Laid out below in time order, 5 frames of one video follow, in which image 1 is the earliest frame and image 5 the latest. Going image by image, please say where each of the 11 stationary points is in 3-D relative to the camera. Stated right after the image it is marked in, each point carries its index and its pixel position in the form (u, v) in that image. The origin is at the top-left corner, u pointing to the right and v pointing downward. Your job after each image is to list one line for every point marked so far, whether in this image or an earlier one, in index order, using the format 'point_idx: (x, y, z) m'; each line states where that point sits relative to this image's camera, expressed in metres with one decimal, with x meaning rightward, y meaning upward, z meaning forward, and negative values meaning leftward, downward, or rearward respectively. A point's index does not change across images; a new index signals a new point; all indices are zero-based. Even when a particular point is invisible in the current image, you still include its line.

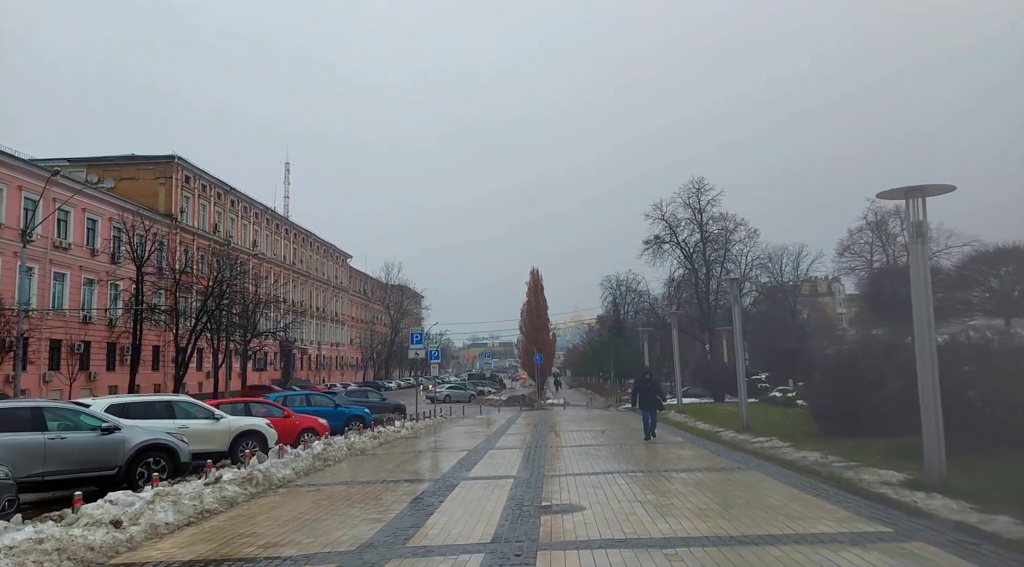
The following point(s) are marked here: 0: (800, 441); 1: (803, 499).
0: (+5.8, -3.2, +14.8) m
1: (+3.4, -2.6, +8.5) m
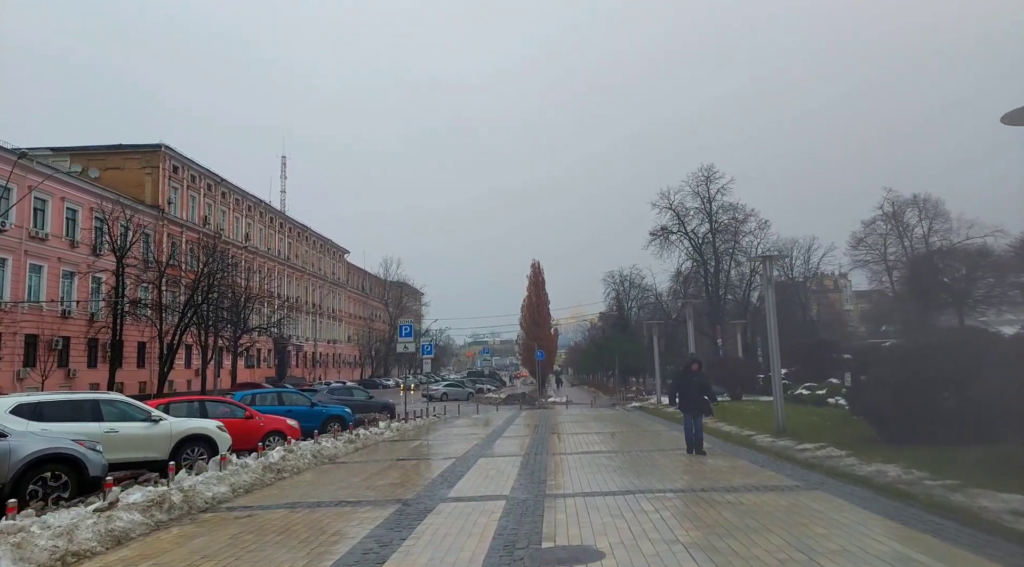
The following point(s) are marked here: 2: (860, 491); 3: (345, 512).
0: (+5.7, -2.7, +12.1) m
1: (+3.3, -2.1, +5.8) m
2: (+4.1, -2.5, +8.7) m
3: (-2.0, -2.7, +8.8) m
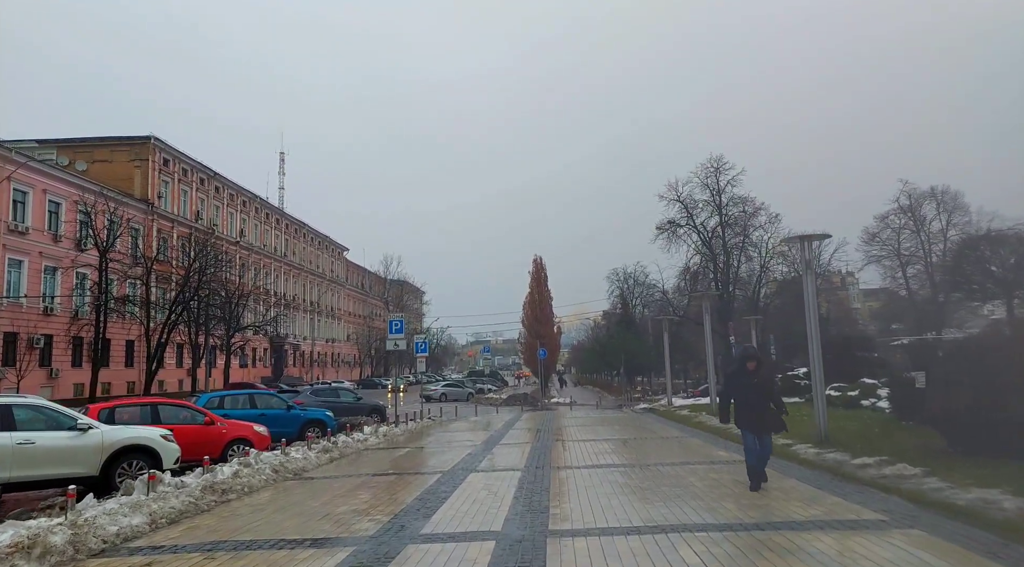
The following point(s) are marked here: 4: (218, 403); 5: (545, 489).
0: (+5.7, -2.5, +9.8) m
1: (+3.2, -1.8, +3.6) m
2: (+4.1, -2.2, +6.4) m
3: (-2.1, -2.5, +6.6) m
4: (-7.4, -3.0, +18.5) m
5: (+0.4, -2.9, +10.2) m
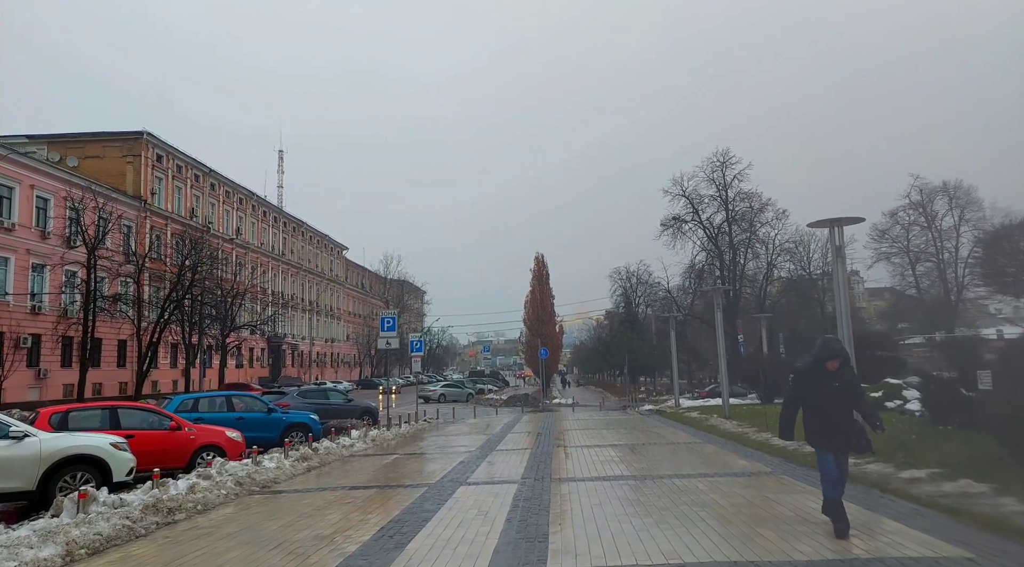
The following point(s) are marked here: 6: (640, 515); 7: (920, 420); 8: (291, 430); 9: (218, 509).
0: (+5.6, -2.3, +8.4) m
1: (+3.1, -1.7, +2.2) m
2: (+4.0, -2.0, +5.0) m
3: (-2.2, -2.3, +5.2) m
4: (-7.5, -2.9, +17.1) m
5: (+0.4, -2.7, +8.8) m
6: (+1.4, -2.6, +8.2) m
7: (+8.7, -2.9, +15.5) m
8: (-5.5, -3.6, +18.2) m
9: (-3.9, -3.0, +9.7) m
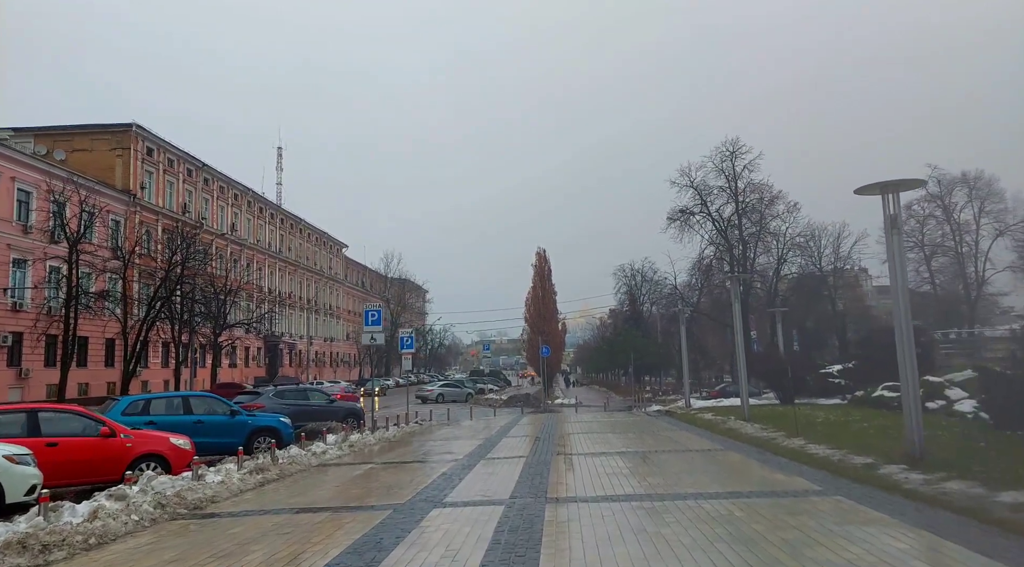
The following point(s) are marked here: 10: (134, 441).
0: (+5.4, -1.9, +6.3) m
1: (+2.9, -1.3, +0.1) m
2: (+3.8, -1.7, +2.9) m
3: (-2.4, -2.0, +3.1) m
4: (-7.6, -2.6, +15.1) m
5: (+0.2, -2.4, +6.7) m
6: (+1.2, -2.3, +6.1) m
7: (+8.5, -2.5, +13.4) m
8: (-5.6, -3.3, +16.1) m
9: (-4.0, -2.7, +7.6) m
10: (-6.2, -2.6, +12.1) m
